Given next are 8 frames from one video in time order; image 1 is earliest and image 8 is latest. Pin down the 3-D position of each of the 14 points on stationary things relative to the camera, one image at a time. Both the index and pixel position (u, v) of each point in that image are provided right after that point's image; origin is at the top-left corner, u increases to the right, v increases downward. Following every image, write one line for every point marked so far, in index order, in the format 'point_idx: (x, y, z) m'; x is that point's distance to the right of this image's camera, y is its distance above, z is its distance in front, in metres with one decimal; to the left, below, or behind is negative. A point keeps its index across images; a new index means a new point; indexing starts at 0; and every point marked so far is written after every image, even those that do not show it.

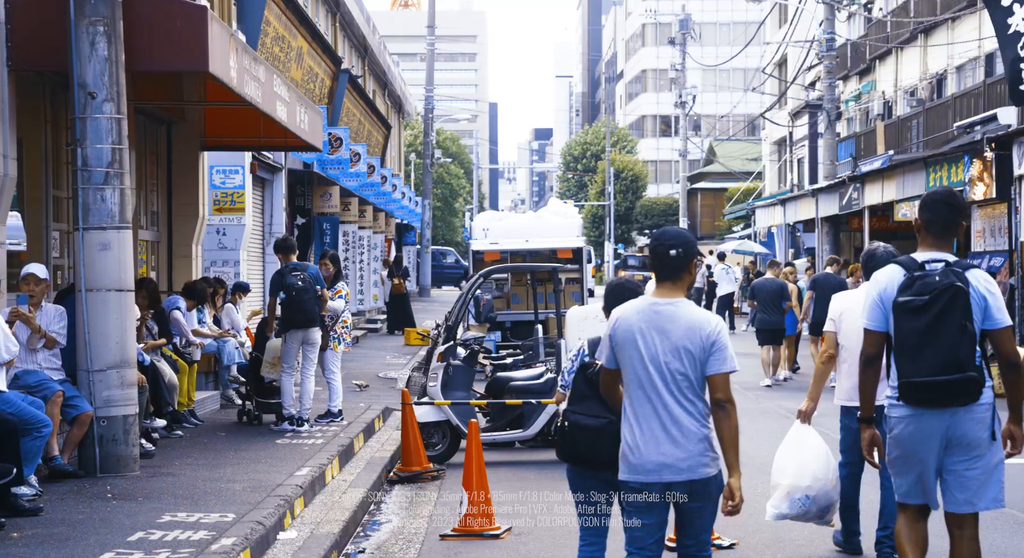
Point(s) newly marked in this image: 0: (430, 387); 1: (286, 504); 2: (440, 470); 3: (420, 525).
0: (-0.7, -0.9, +12.3) m
1: (-1.3, -1.3, +7.9) m
2: (-0.6, -1.5, +11.4) m
3: (-0.6, -1.5, +8.9) m
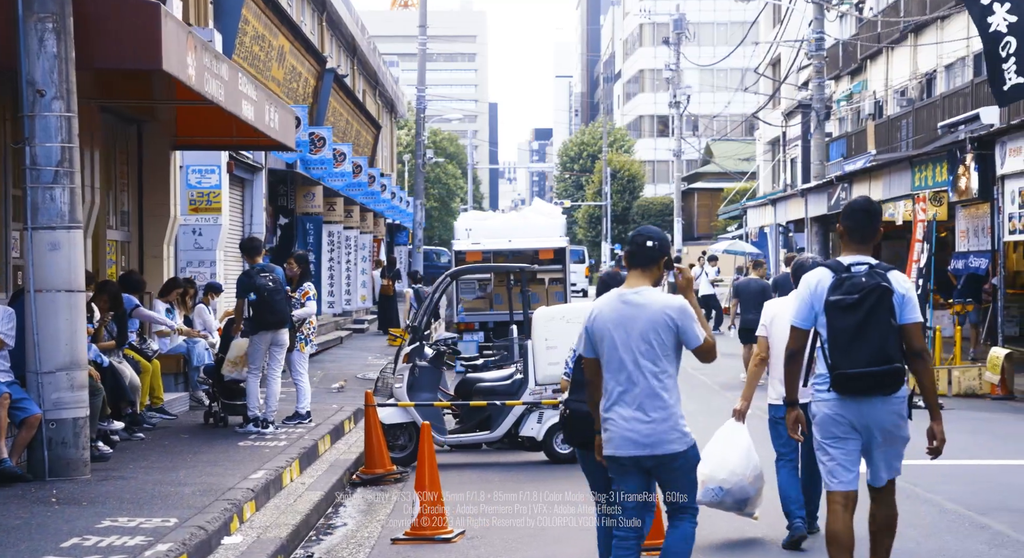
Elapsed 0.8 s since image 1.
0: (-1.0, -0.9, +12.2) m
1: (-1.5, -1.3, +7.8) m
2: (-0.9, -1.5, +11.2) m
3: (-0.9, -1.5, +8.7) m
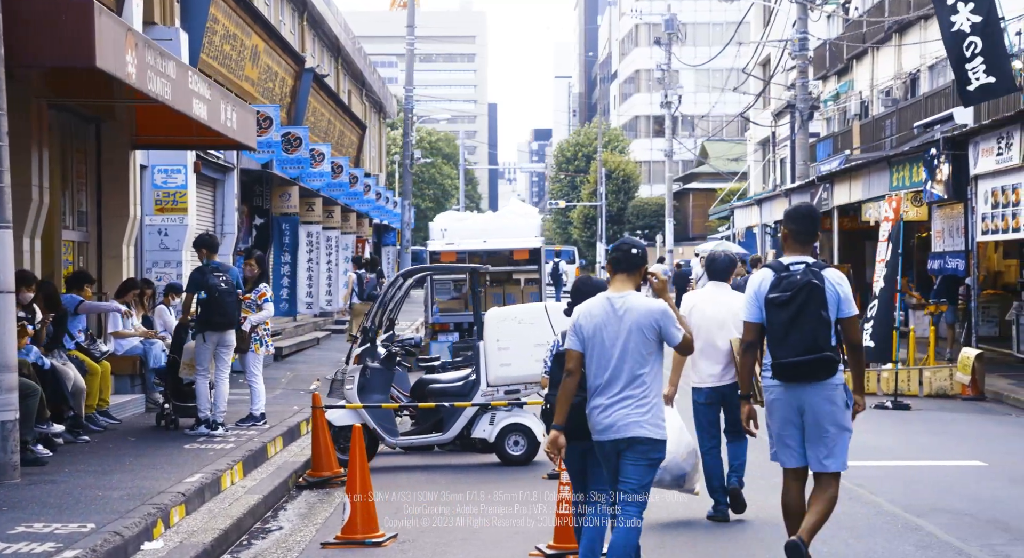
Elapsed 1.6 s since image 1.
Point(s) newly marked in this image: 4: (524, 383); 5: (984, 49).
0: (-1.4, -0.9, +12.1) m
1: (-1.9, -1.3, +7.7) m
2: (-1.3, -1.5, +11.1) m
3: (-1.2, -1.5, +8.6) m
4: (+0.1, -0.9, +12.1) m
5: (+6.2, +3.0, +18.6) m
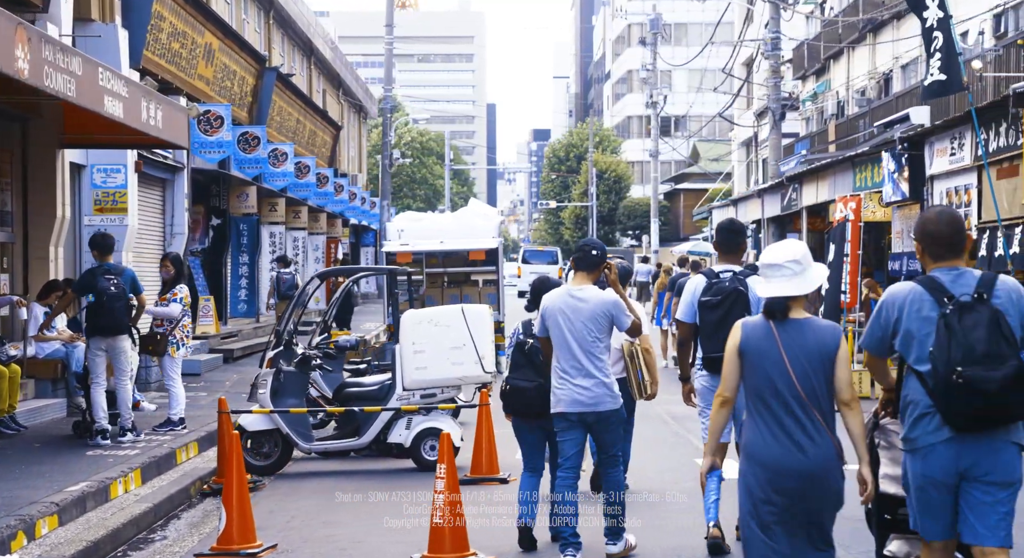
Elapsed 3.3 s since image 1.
0: (-2.1, -1.0, +11.8) m
1: (-2.5, -1.3, +7.4) m
2: (-1.9, -1.6, +10.9) m
3: (-1.9, -1.5, +8.4) m
4: (-0.6, -0.9, +11.8) m
5: (+5.4, +3.0, +18.4) m
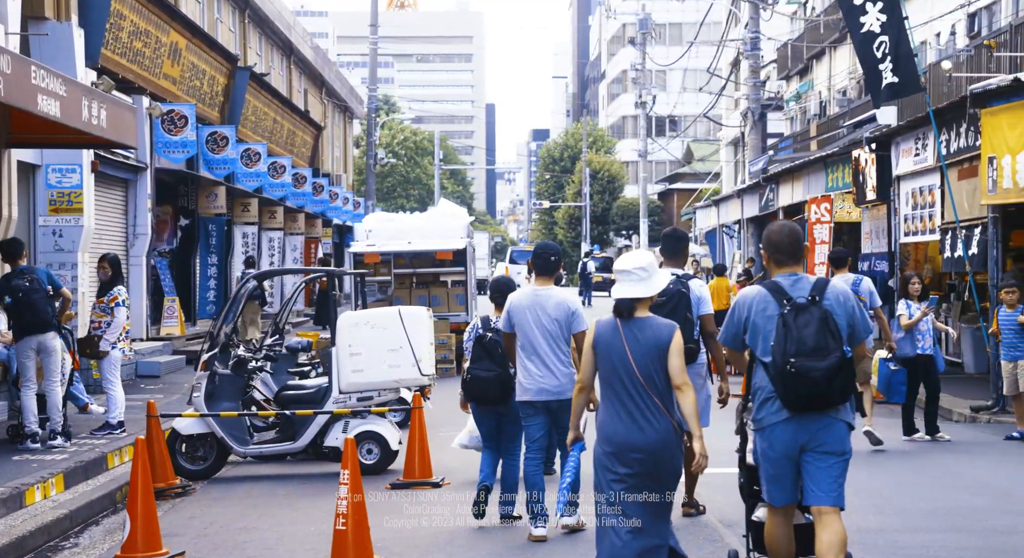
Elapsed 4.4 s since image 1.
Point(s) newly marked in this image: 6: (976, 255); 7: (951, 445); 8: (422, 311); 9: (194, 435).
0: (-2.6, -1.0, +11.6) m
1: (-3.0, -1.3, +7.2) m
2: (-2.4, -1.6, +10.7) m
3: (-2.4, -1.6, +8.2) m
4: (-1.1, -0.9, +11.7) m
5: (+4.9, +3.0, +18.3) m
6: (+5.9, +0.3, +18.2) m
7: (+4.1, -1.6, +13.4) m
8: (-0.7, -0.3, +11.8) m
9: (-2.6, -1.3, +11.5) m
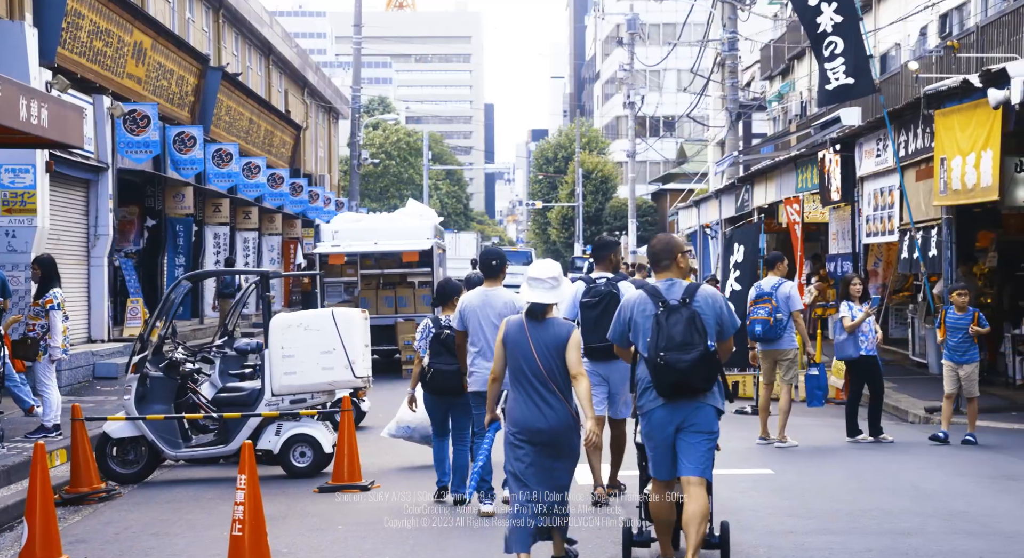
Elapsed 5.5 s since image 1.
0: (-3.1, -1.0, +11.5) m
1: (-3.5, -1.3, +7.1) m
2: (-3.0, -1.6, +10.6) m
3: (-2.9, -1.6, +8.1) m
4: (-1.6, -0.9, +11.6) m
5: (+4.3, +2.9, +18.3) m
6: (+5.3, +0.3, +18.1) m
7: (+3.5, -1.6, +13.3) m
8: (-1.3, -0.3, +11.7) m
9: (-3.1, -1.3, +11.4) m
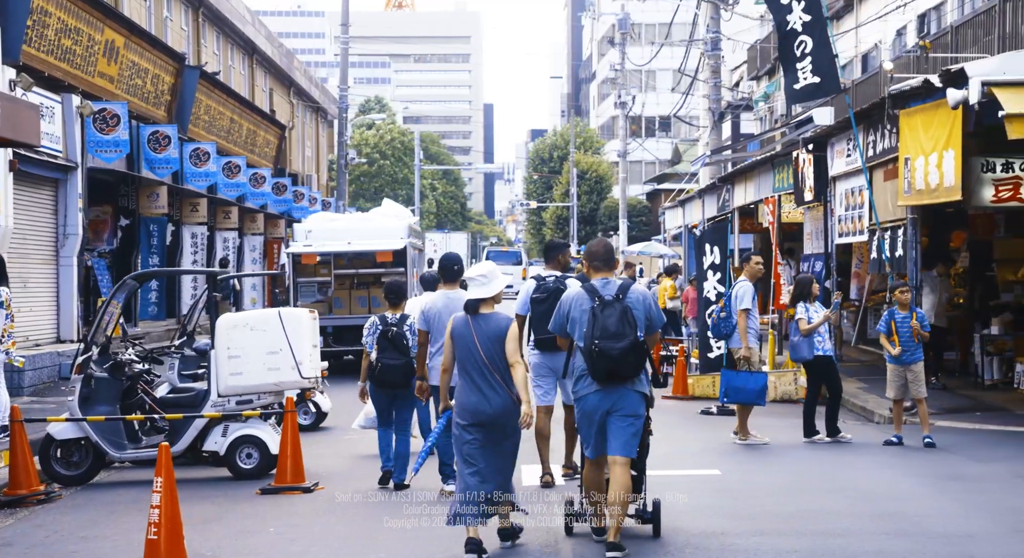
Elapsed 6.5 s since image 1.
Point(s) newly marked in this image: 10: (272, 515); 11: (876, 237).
0: (-3.5, -1.0, +11.4) m
1: (-3.9, -1.3, +7.0) m
2: (-3.4, -1.6, +10.5) m
3: (-3.3, -1.6, +8.0) m
4: (-2.0, -0.9, +11.5) m
5: (+3.8, +2.9, +18.2) m
6: (+4.9, +0.3, +18.1) m
7: (+3.1, -1.6, +13.2) m
8: (-1.7, -0.3, +11.5) m
9: (-3.5, -1.3, +11.3) m
10: (-1.8, -1.8, +10.7) m
11: (+4.9, +0.6, +19.0) m
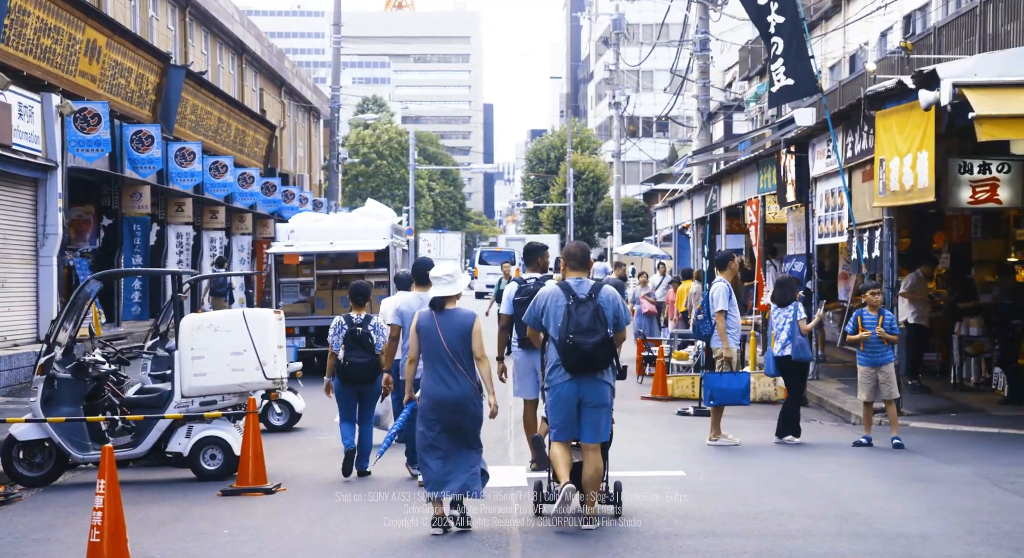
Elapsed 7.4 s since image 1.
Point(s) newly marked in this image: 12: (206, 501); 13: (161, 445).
0: (-3.8, -1.0, +11.4) m
1: (-4.2, -1.3, +7.0) m
2: (-3.6, -1.6, +10.4) m
3: (-3.5, -1.6, +7.9) m
4: (-2.3, -0.9, +11.4) m
5: (+3.6, +2.9, +18.2) m
6: (+4.6, +0.3, +18.0) m
7: (+2.8, -1.6, +13.2) m
8: (-2.0, -0.3, +11.5) m
9: (-3.8, -1.3, +11.2) m
10: (-2.1, -1.8, +10.6) m
11: (+4.6, +0.5, +19.0) m
12: (-2.4, -1.7, +11.2) m
13: (-2.8, -1.3, +11.5) m
